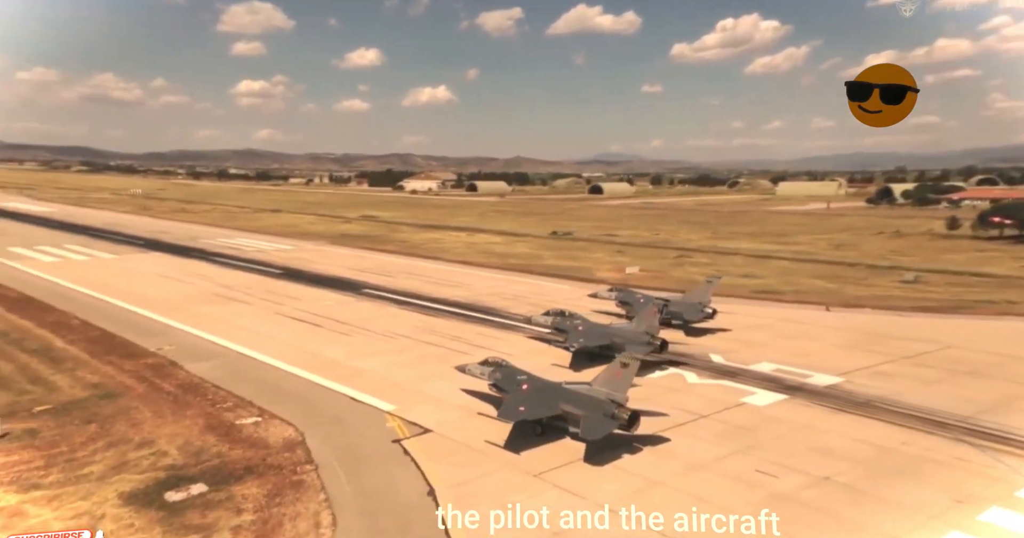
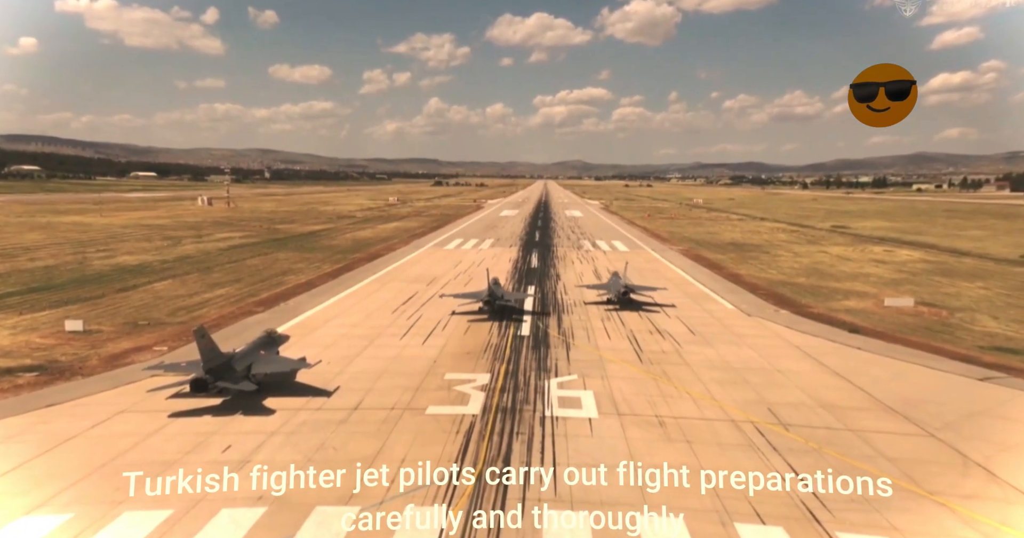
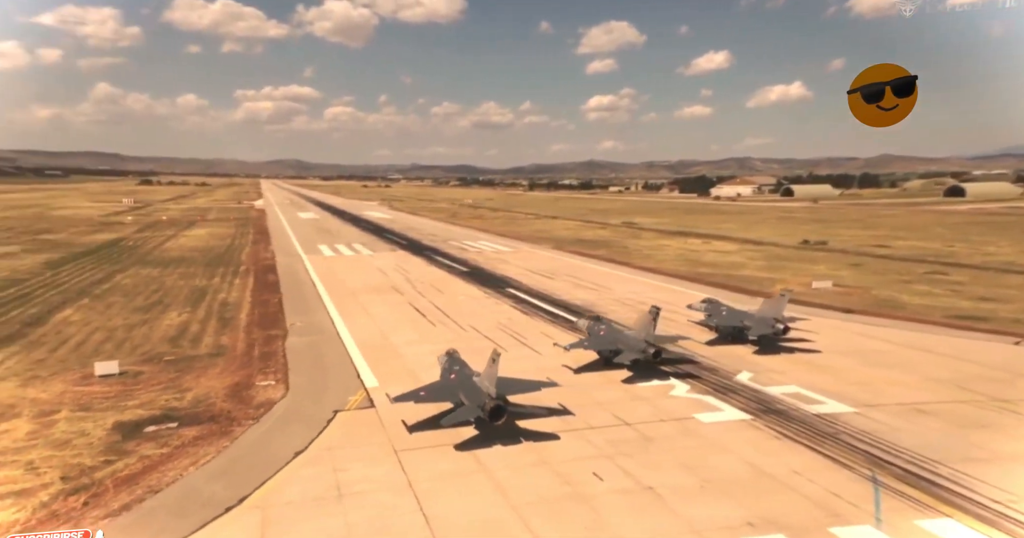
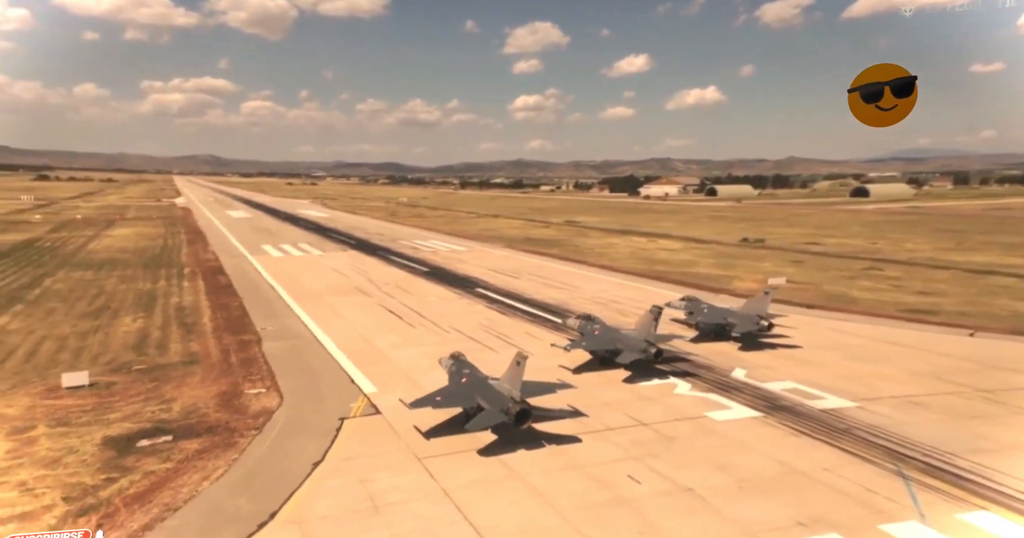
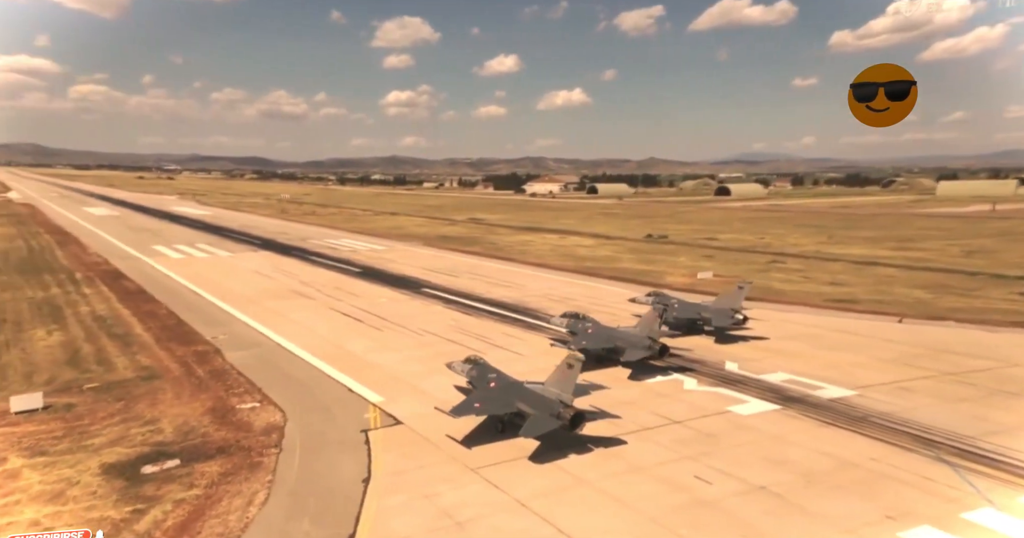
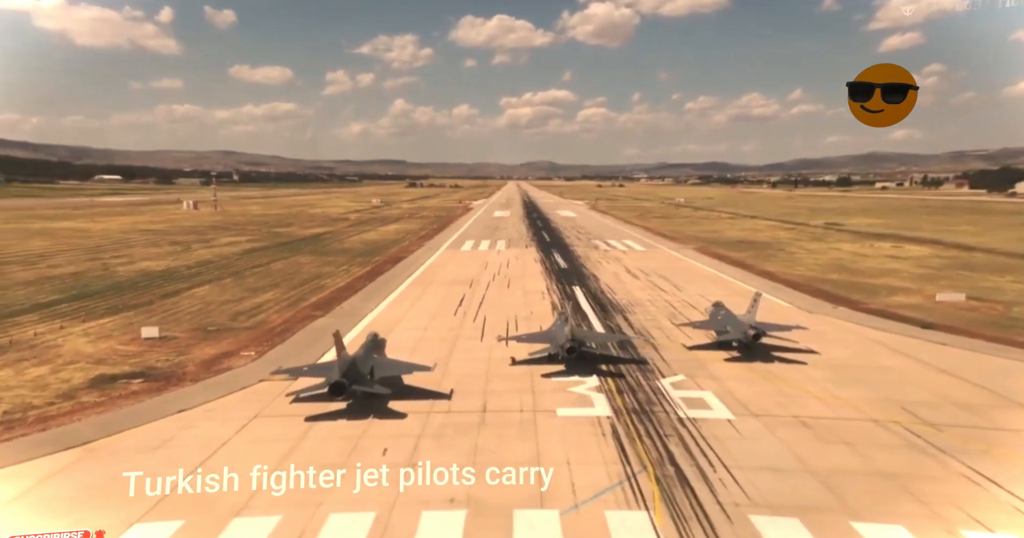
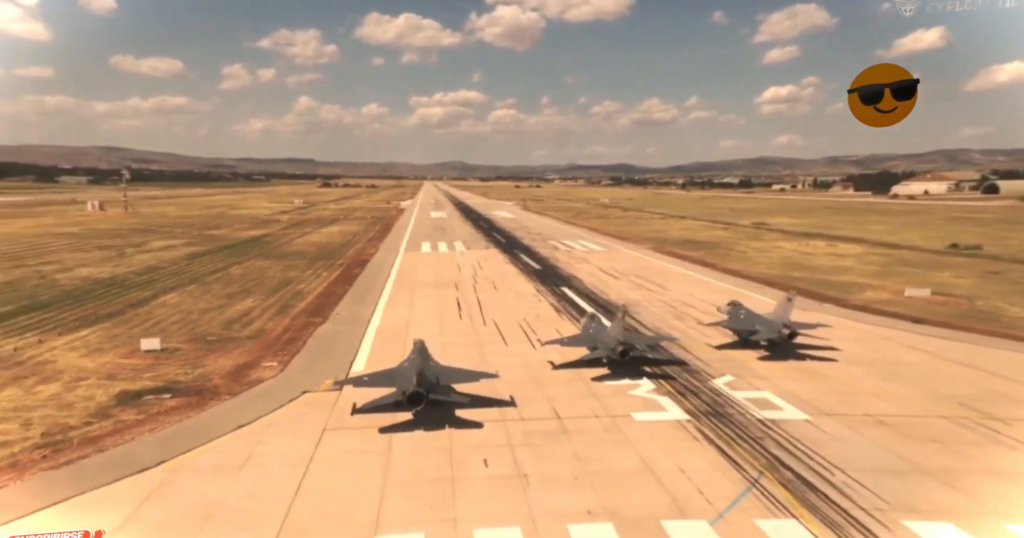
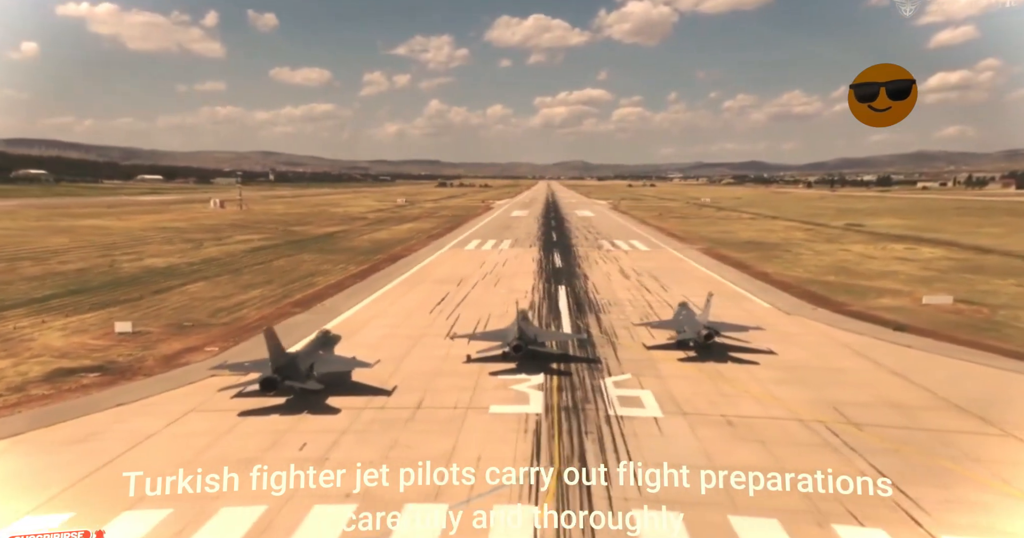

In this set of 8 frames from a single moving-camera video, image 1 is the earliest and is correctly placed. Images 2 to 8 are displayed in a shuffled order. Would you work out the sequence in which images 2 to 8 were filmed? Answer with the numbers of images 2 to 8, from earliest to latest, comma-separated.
5, 4, 3, 7, 6, 8, 2
